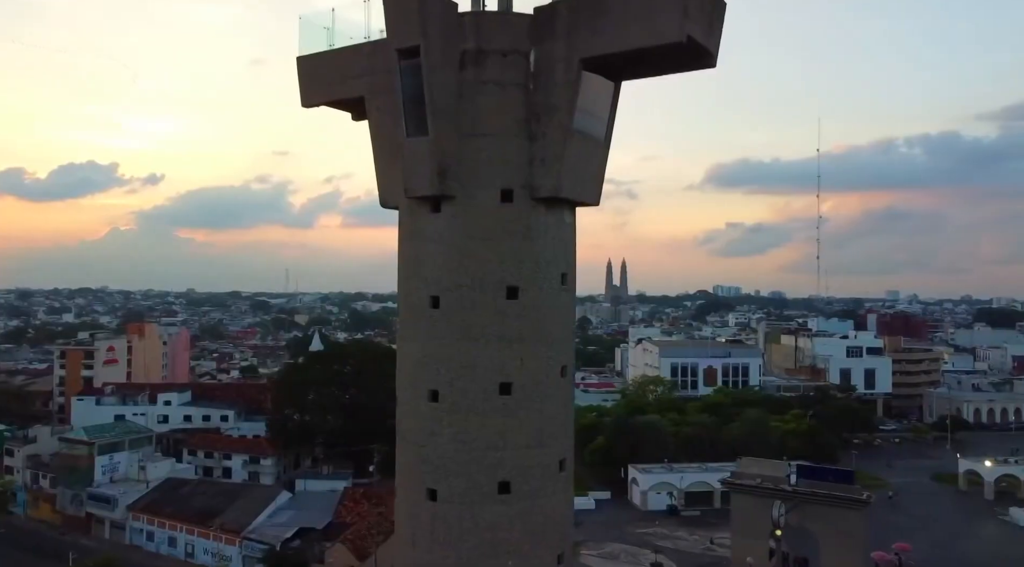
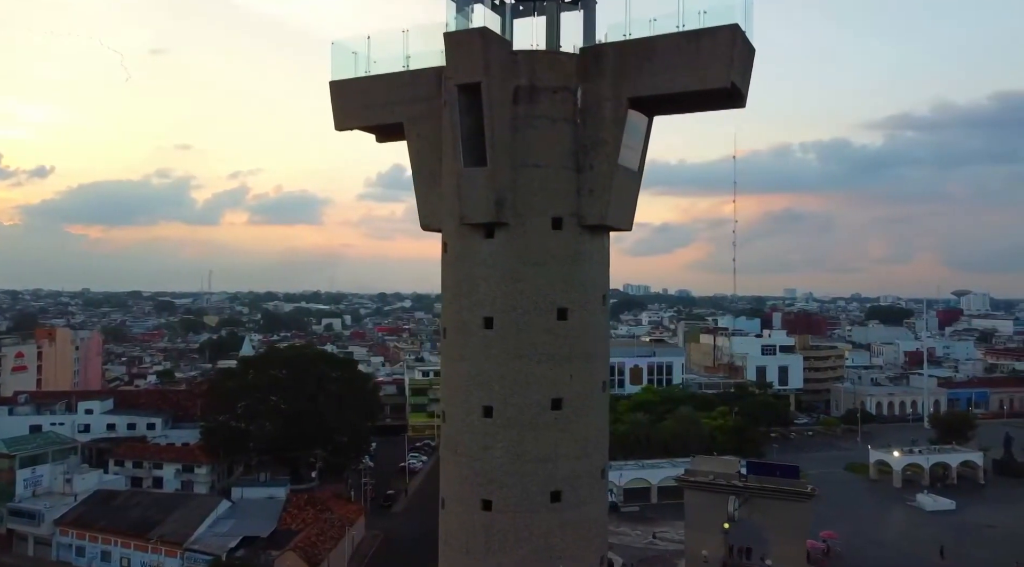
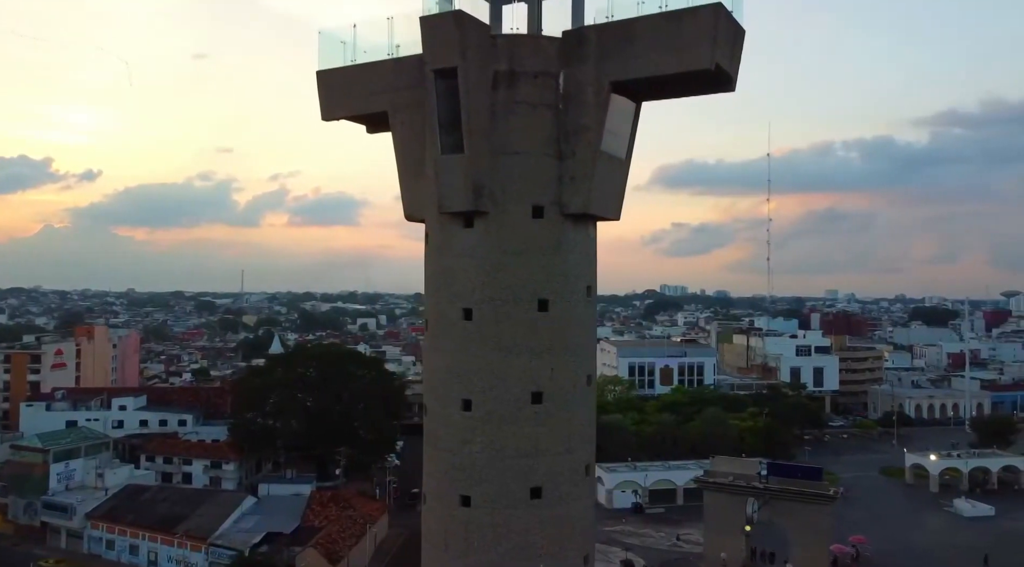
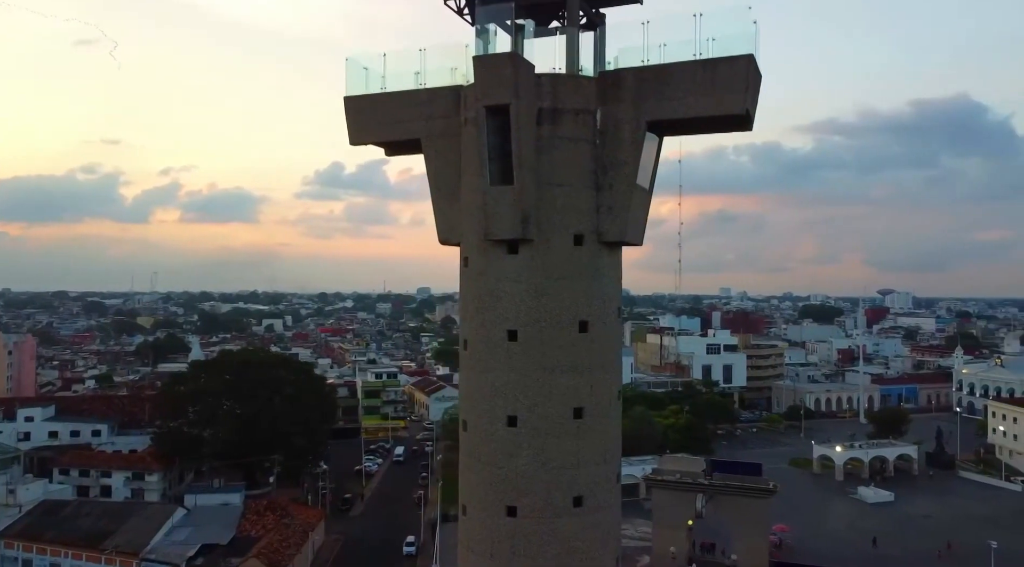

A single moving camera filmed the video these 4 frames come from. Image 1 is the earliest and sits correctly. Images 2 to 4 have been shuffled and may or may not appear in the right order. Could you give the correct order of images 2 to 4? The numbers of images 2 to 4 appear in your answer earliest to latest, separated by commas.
3, 2, 4
